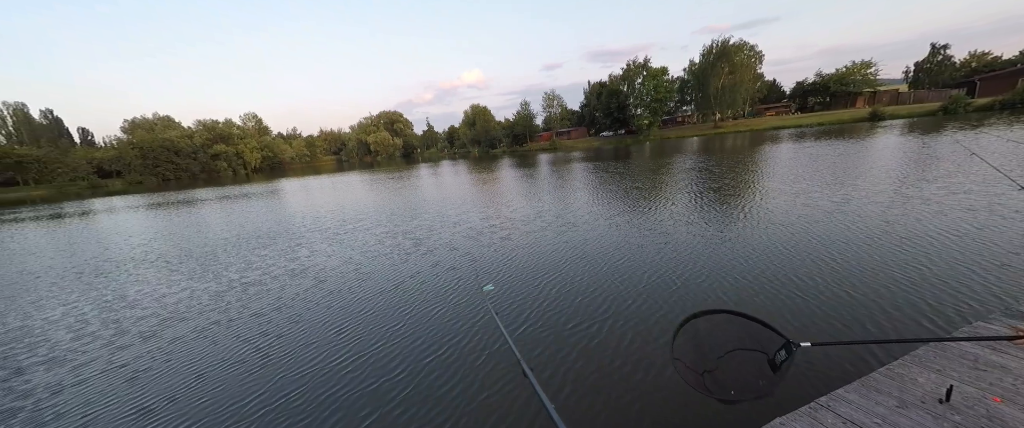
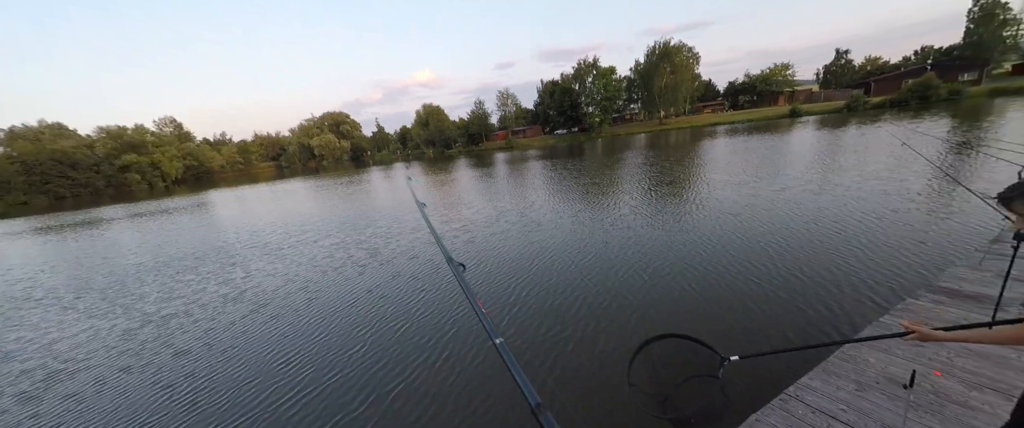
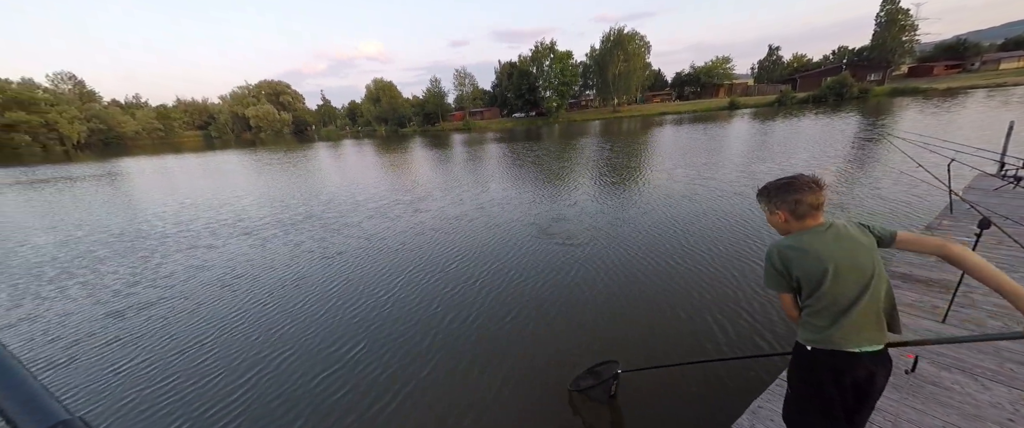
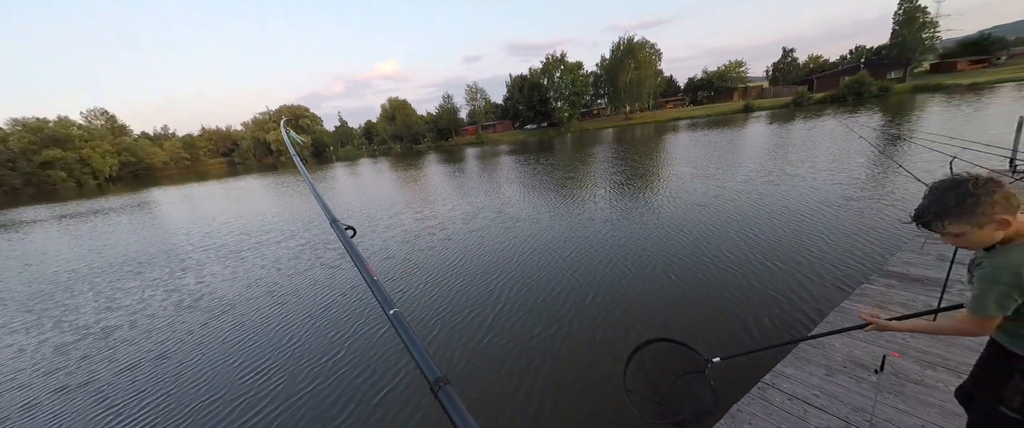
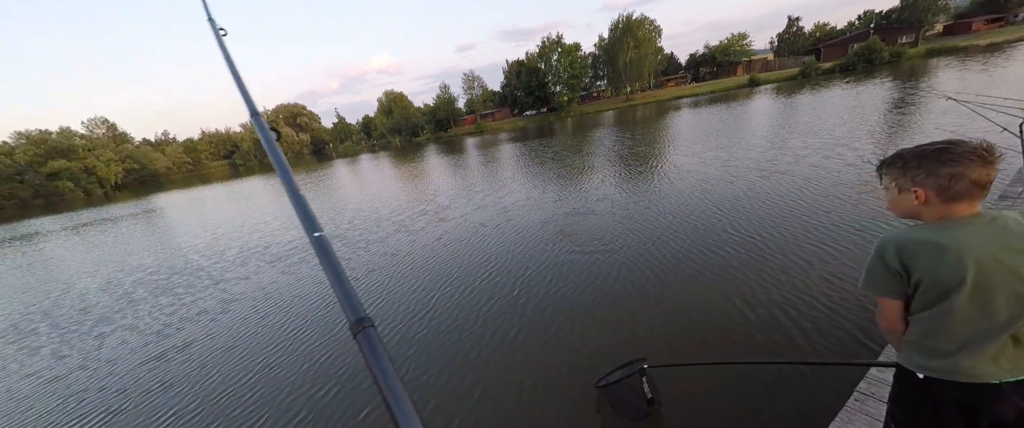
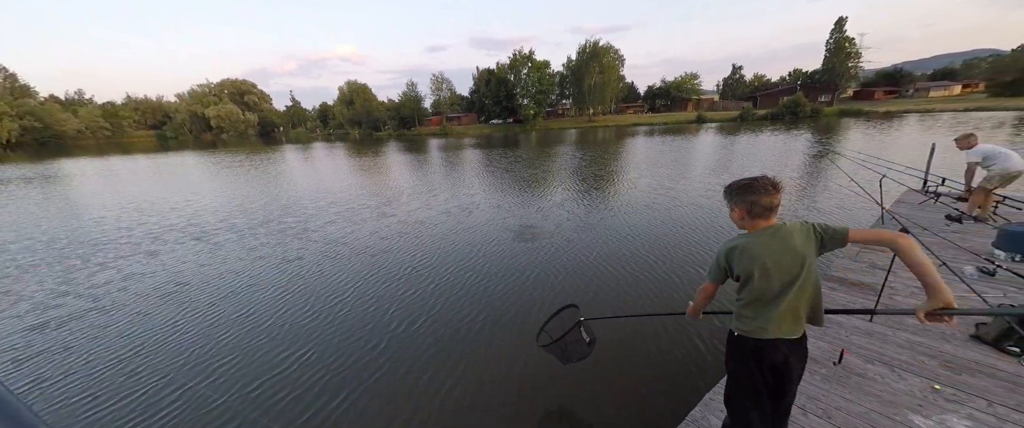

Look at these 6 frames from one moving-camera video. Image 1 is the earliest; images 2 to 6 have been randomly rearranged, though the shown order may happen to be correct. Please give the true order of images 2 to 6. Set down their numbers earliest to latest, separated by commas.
2, 4, 6, 3, 5
